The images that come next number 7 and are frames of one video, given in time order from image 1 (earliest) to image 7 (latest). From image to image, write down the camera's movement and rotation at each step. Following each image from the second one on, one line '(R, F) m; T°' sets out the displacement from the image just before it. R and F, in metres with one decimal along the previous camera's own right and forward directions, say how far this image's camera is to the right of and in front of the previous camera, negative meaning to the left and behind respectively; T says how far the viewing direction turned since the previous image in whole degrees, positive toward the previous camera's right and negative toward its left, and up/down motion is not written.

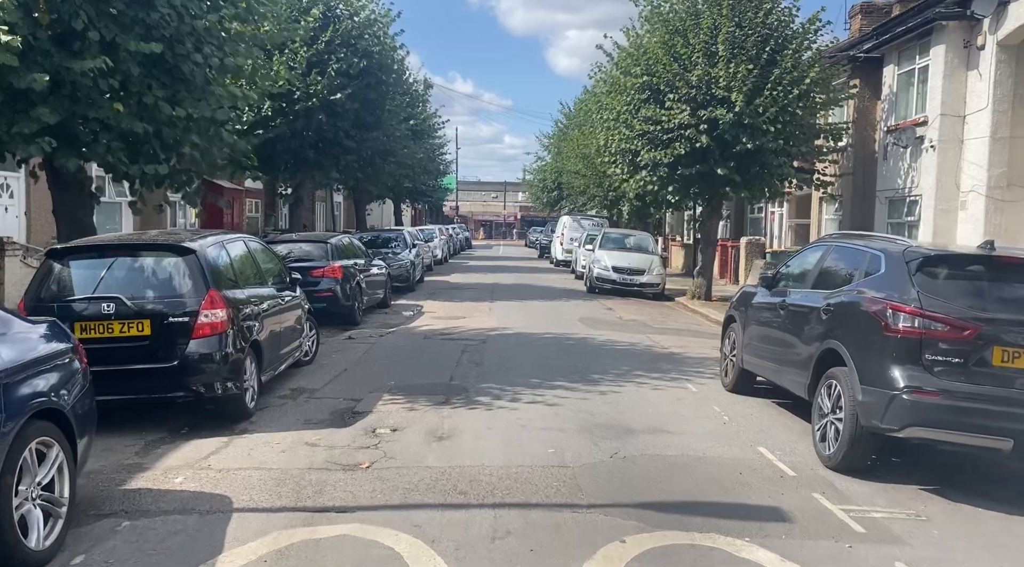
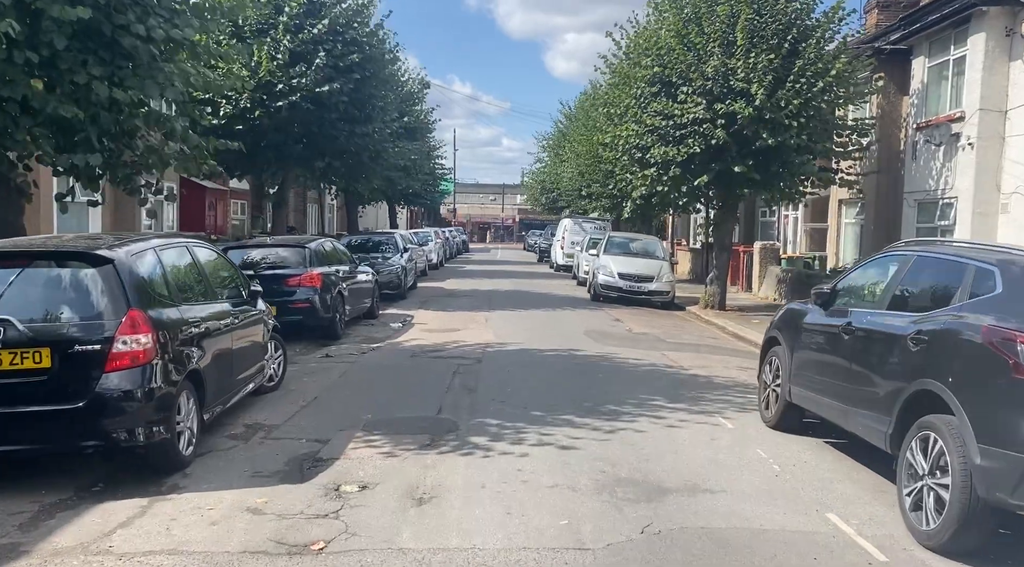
(0.0, +1.5) m; 0°
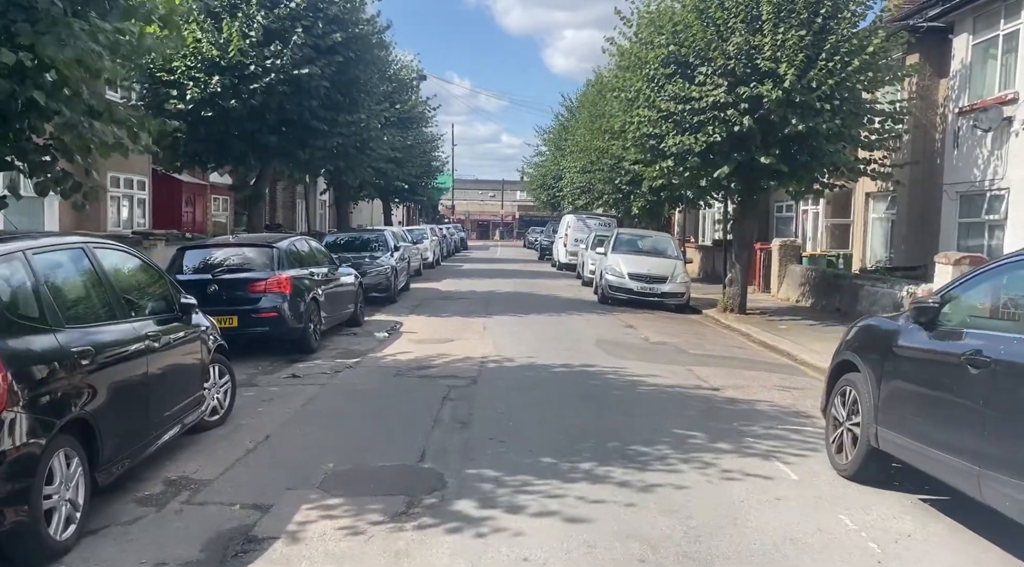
(0.0, +1.8) m; 0°
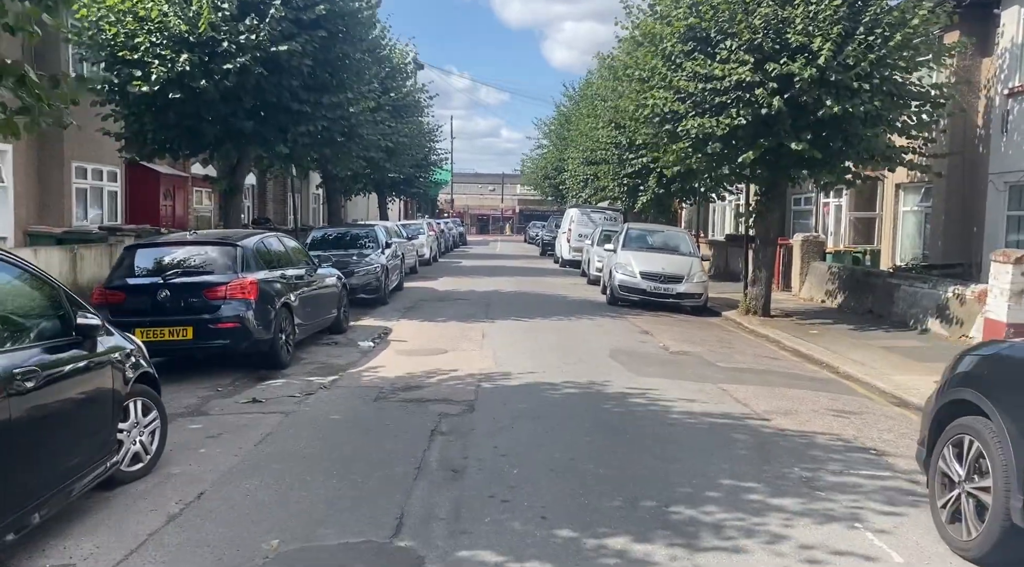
(0.0, +1.6) m; 0°
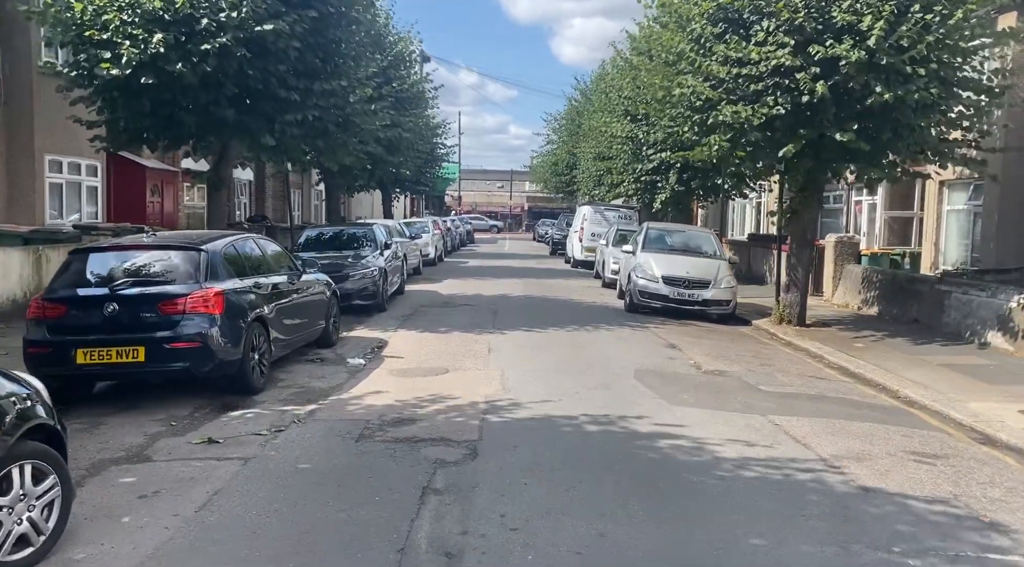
(0.0, +1.5) m; -1°
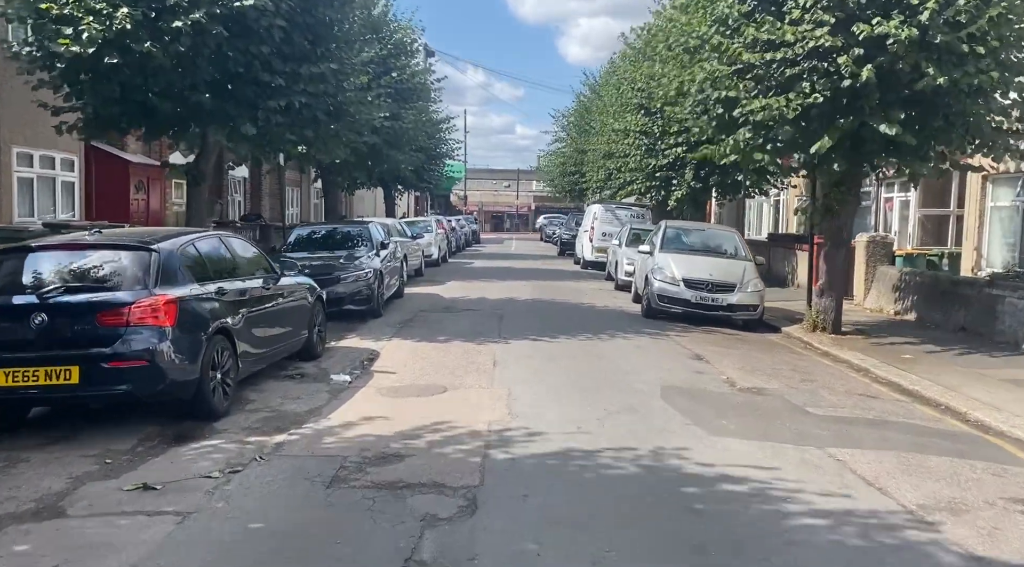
(0.0, +1.3) m; 0°
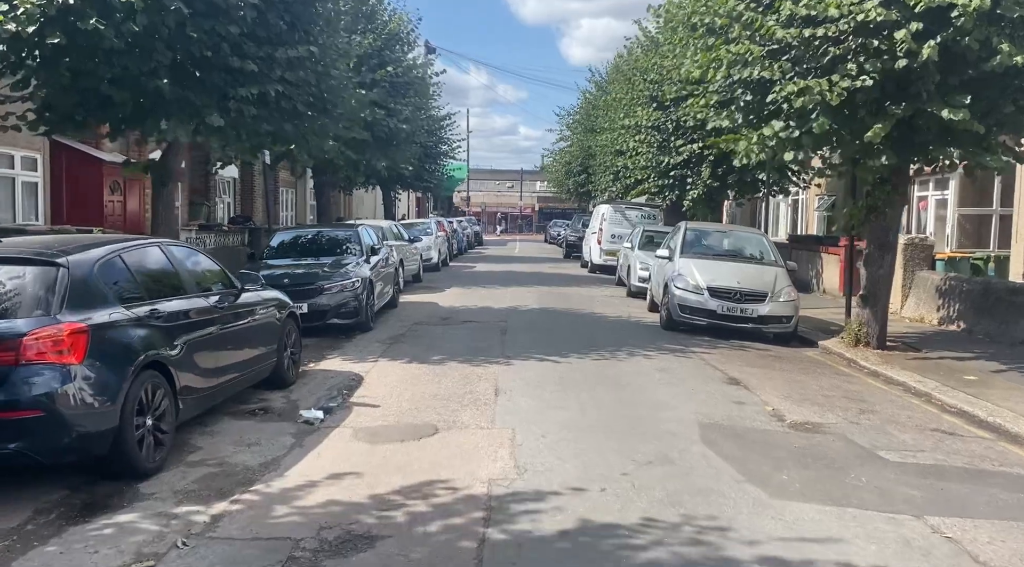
(0.0, +1.5) m; 0°
